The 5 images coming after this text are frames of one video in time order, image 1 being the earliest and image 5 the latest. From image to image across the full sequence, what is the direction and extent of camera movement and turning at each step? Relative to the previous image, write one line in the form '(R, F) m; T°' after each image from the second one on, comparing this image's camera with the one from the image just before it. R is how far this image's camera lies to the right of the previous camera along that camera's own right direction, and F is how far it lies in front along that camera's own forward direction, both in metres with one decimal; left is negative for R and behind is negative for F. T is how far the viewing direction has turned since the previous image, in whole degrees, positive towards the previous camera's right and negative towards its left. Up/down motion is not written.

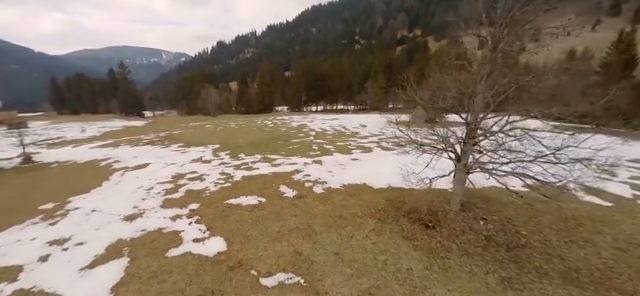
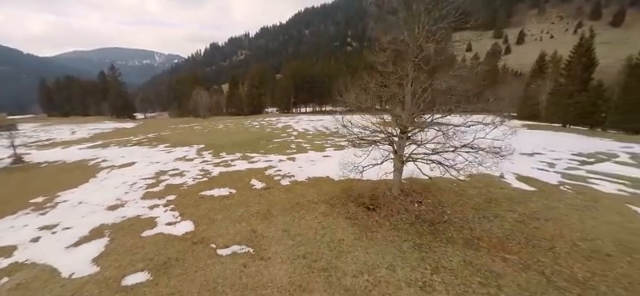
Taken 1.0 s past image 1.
(+1.6, -1.5) m; +1°
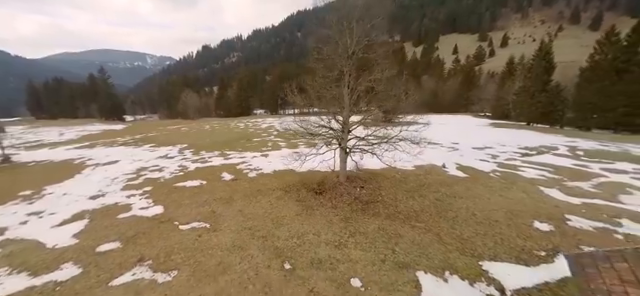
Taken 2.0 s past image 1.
(+2.0, -1.8) m; +1°
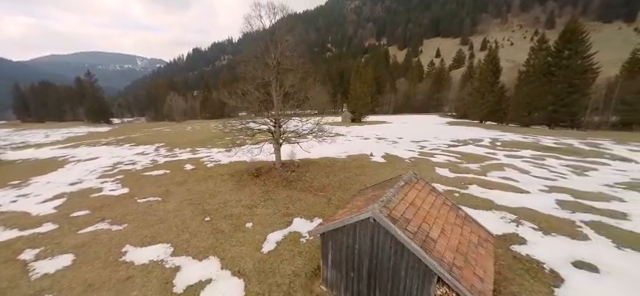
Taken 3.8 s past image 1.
(+3.5, -3.1) m; +1°
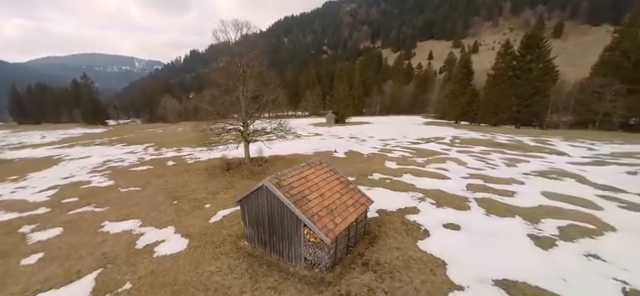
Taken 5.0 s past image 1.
(+2.5, -2.2) m; 0°
